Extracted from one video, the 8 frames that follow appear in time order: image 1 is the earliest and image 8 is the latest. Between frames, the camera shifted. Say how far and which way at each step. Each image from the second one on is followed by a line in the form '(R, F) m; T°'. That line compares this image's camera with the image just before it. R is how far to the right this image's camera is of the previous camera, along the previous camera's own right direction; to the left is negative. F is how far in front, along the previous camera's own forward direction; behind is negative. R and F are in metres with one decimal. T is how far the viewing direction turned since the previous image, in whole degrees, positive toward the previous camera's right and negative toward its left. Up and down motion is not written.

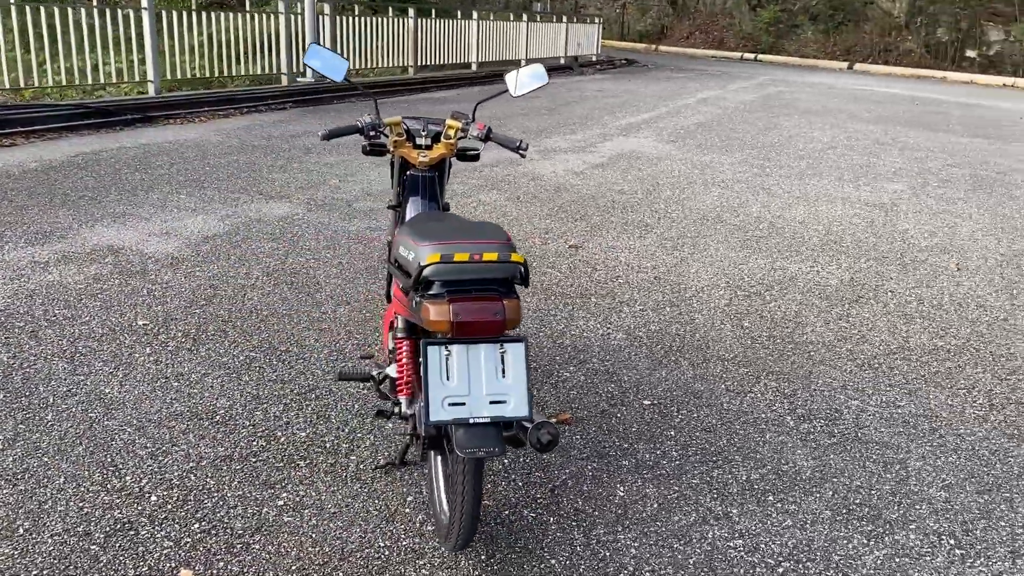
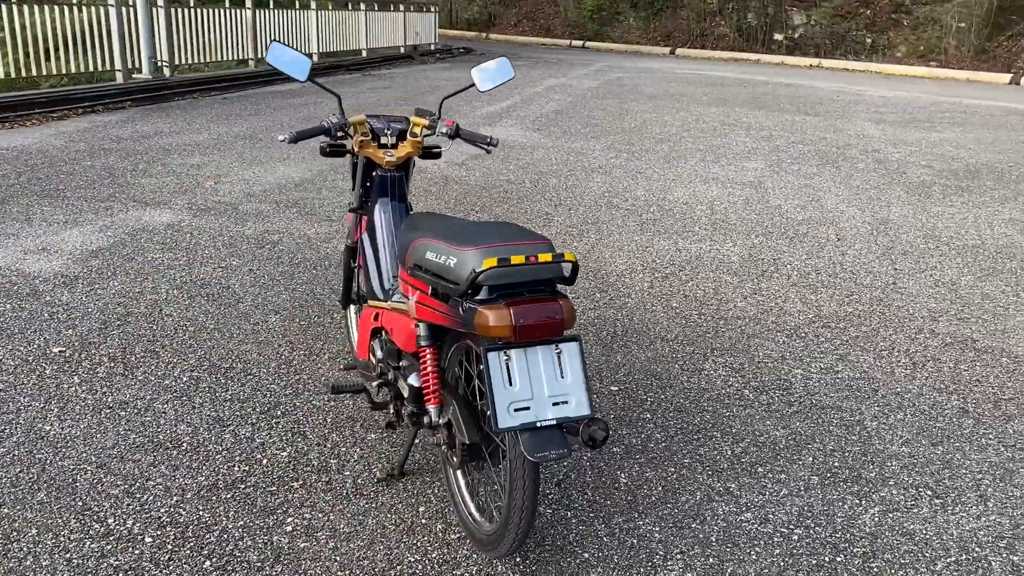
(-0.4, +0.1) m; +10°
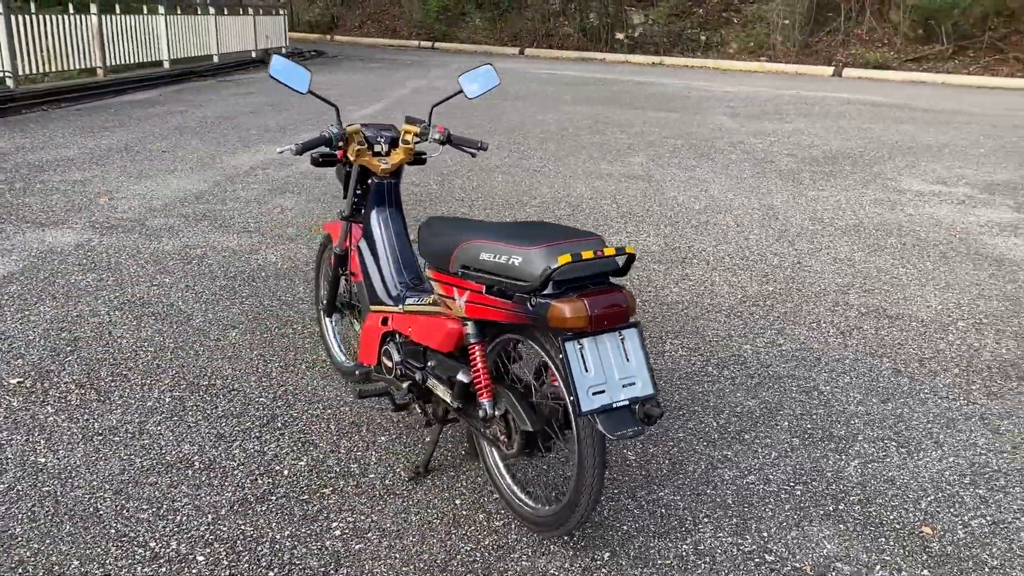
(-0.5, -0.1) m; +10°
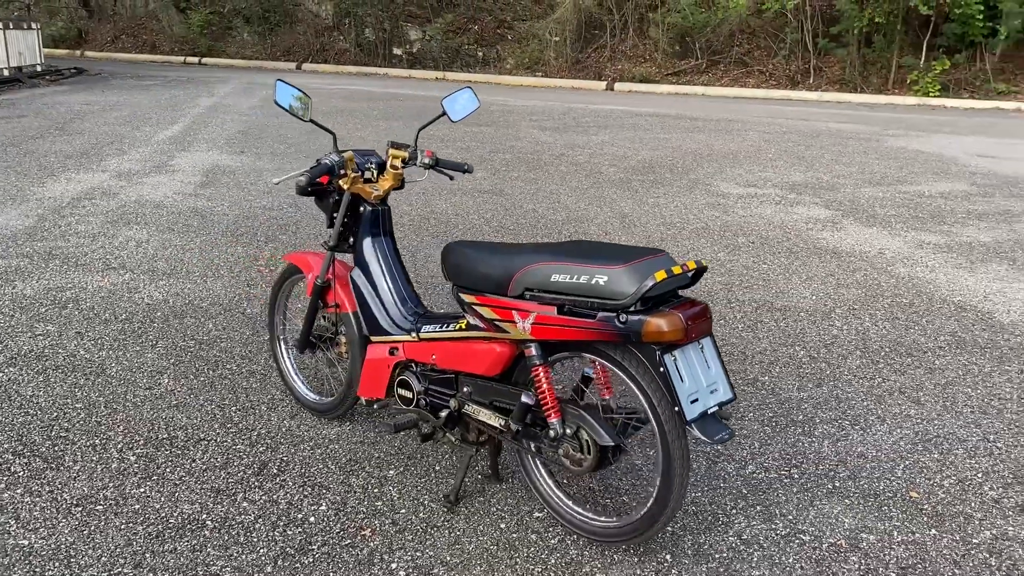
(-0.7, +0.1) m; +14°
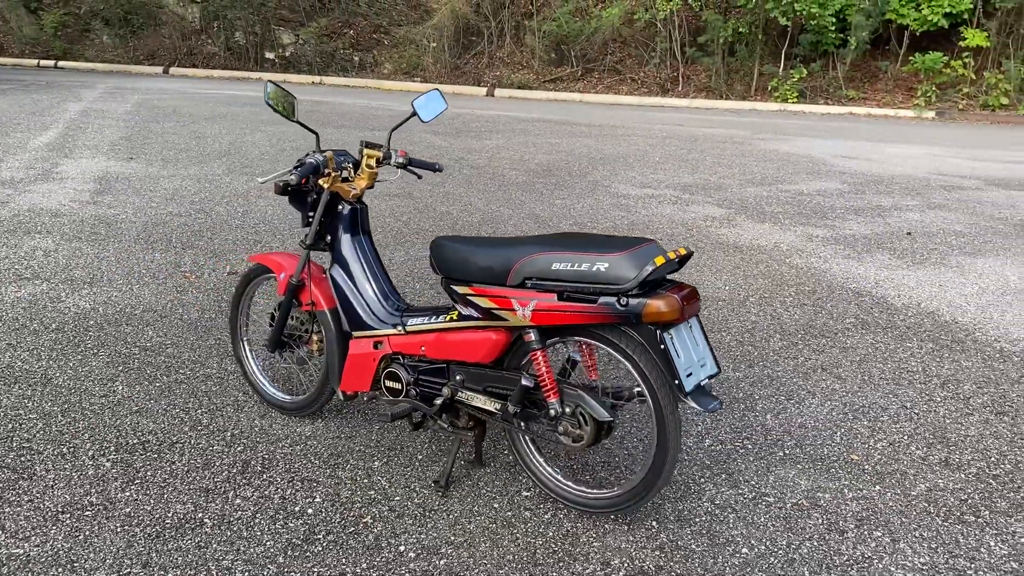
(-0.3, -0.1) m; +8°
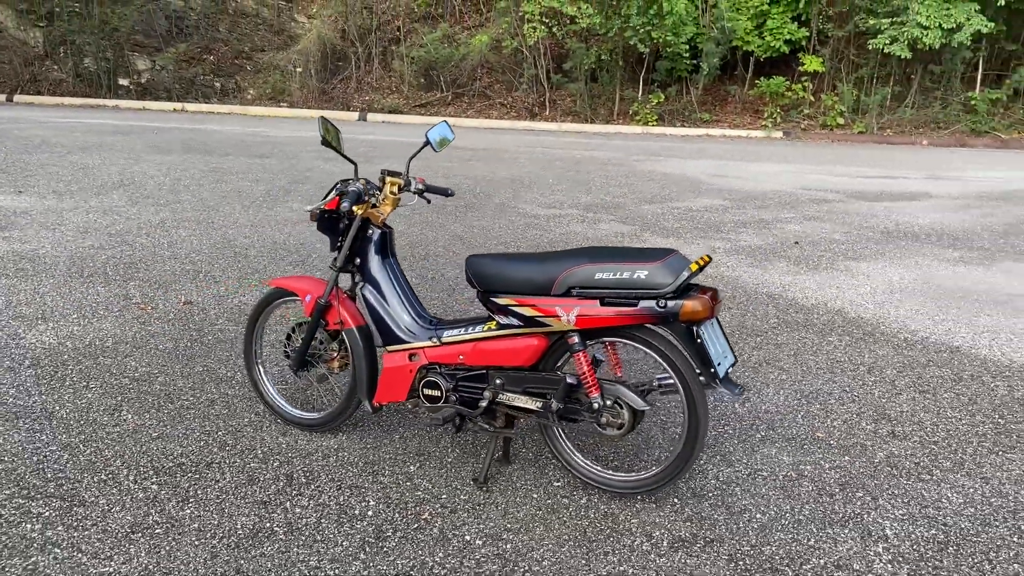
(-0.5, -0.2) m; +9°
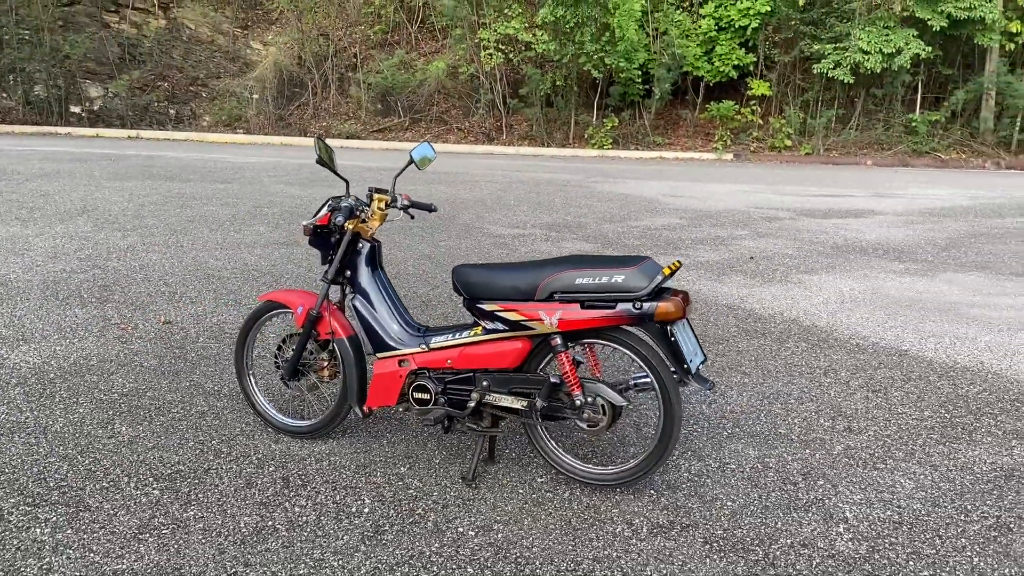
(-0.1, -0.2) m; +3°
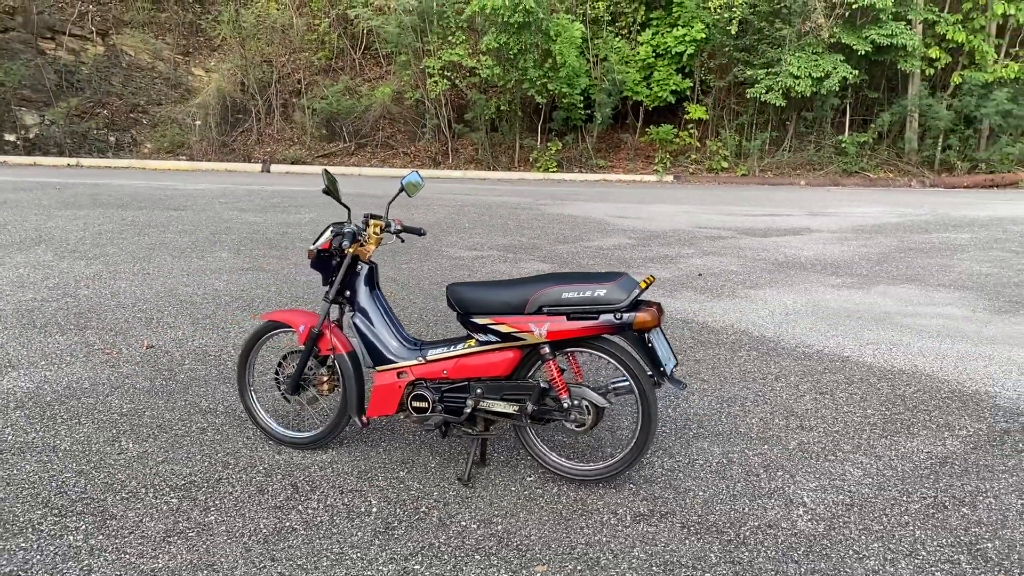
(-0.2, -0.3) m; +4°
